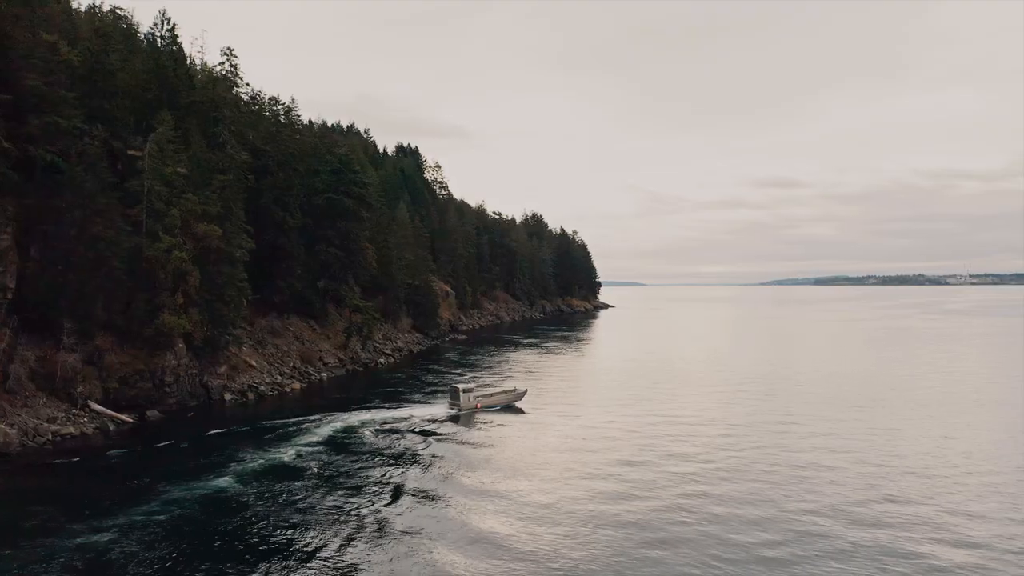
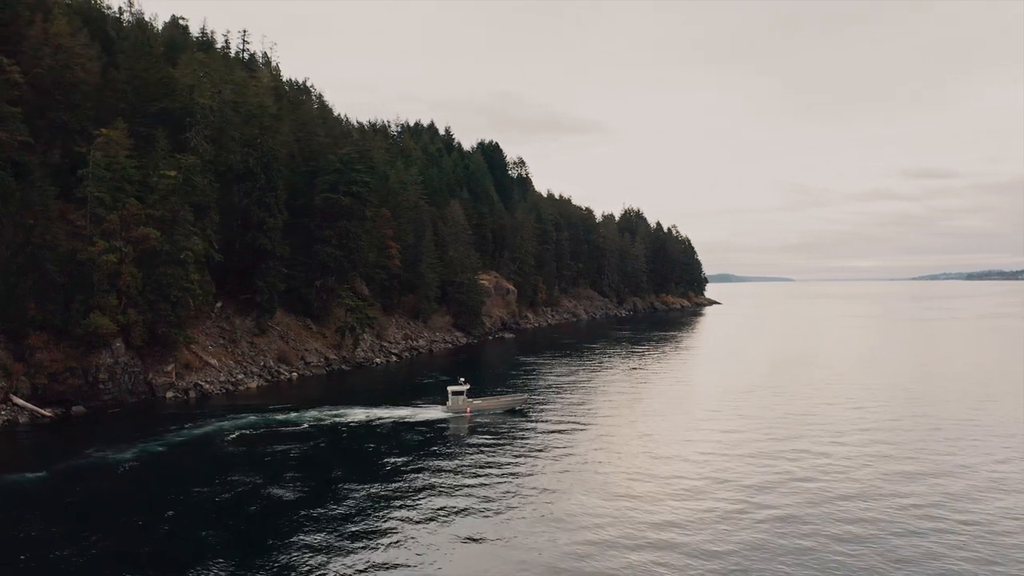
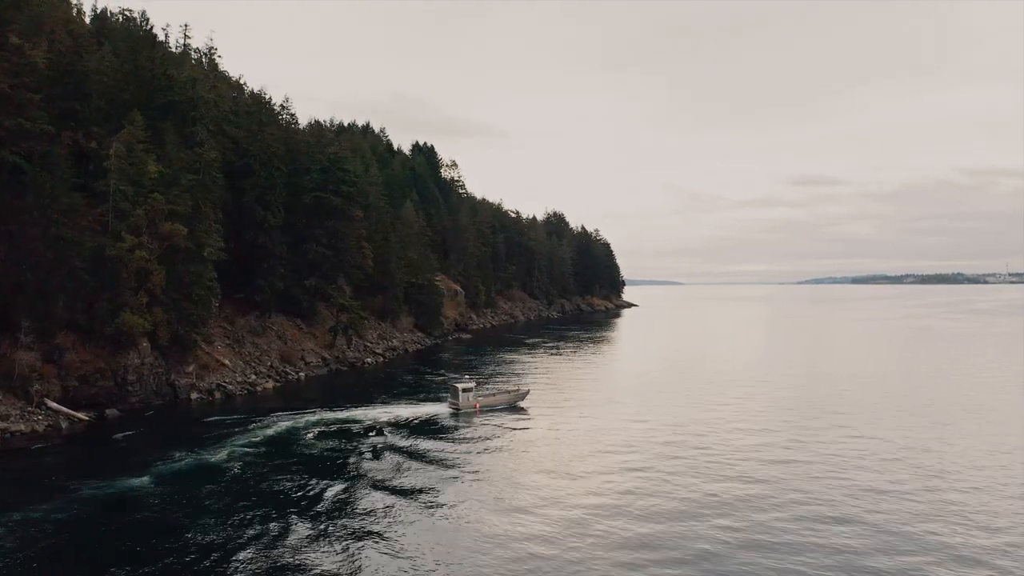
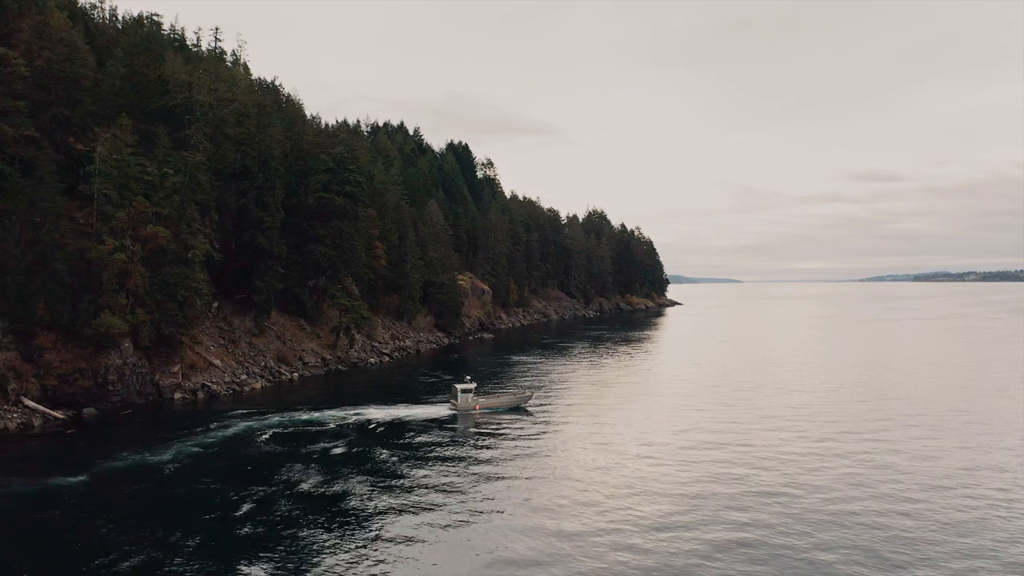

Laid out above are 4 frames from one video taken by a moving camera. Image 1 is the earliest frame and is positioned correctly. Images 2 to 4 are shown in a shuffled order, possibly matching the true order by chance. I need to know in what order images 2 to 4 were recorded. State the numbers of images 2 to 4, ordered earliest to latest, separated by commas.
3, 4, 2
